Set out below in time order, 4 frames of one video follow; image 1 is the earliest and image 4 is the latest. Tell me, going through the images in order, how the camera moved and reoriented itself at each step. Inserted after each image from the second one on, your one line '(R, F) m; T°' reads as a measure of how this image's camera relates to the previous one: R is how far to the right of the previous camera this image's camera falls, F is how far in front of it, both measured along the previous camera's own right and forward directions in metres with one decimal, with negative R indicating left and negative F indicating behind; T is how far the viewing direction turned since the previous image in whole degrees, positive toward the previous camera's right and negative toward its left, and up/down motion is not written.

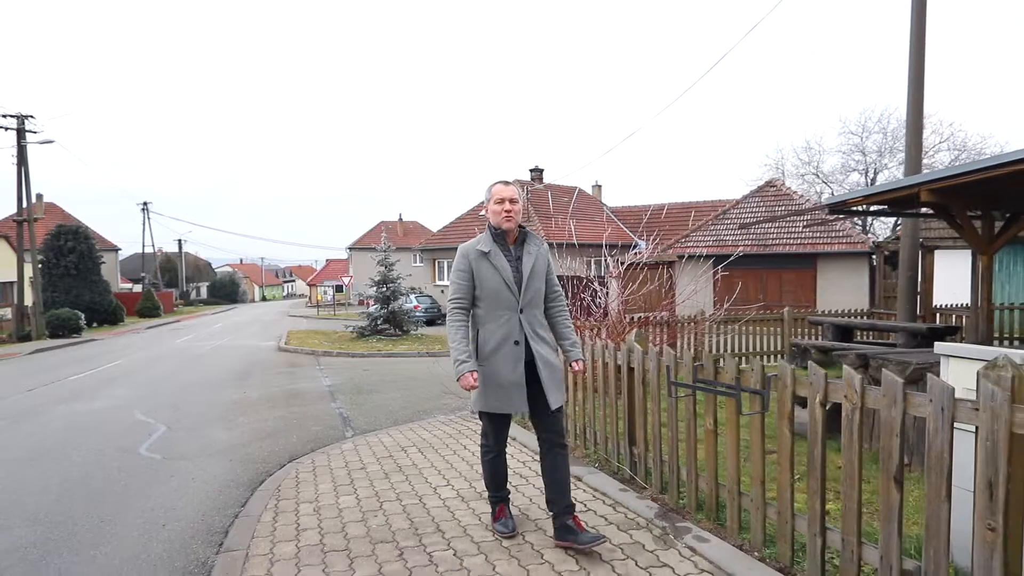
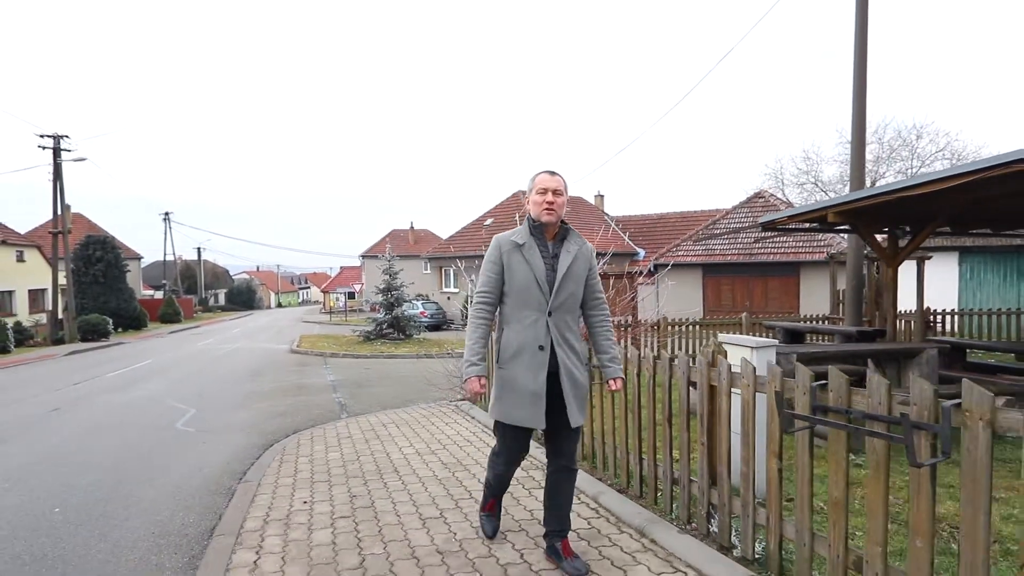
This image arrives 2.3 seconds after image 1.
(+0.7, -1.5) m; -1°
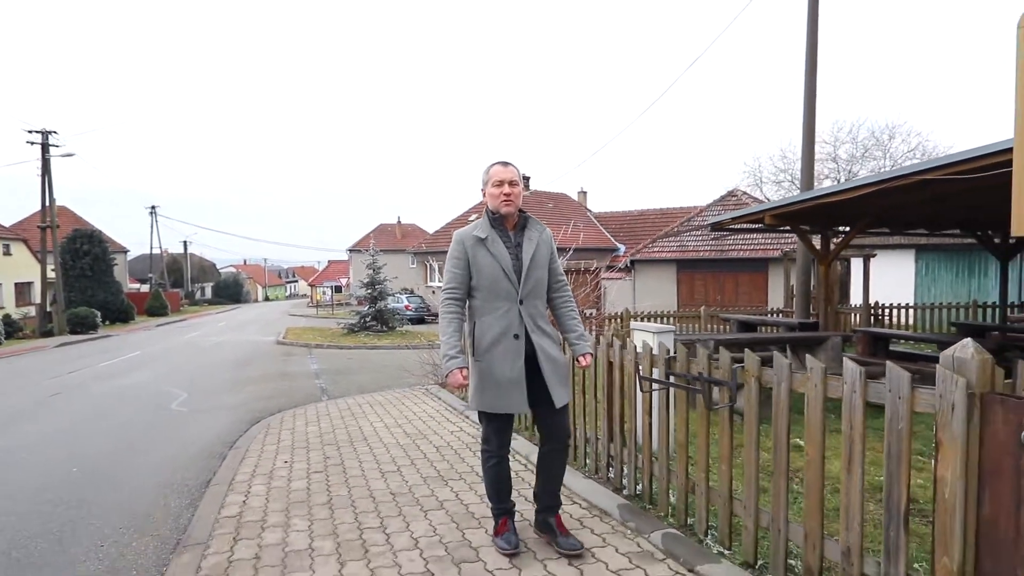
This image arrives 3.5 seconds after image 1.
(+0.4, -0.9) m; +1°
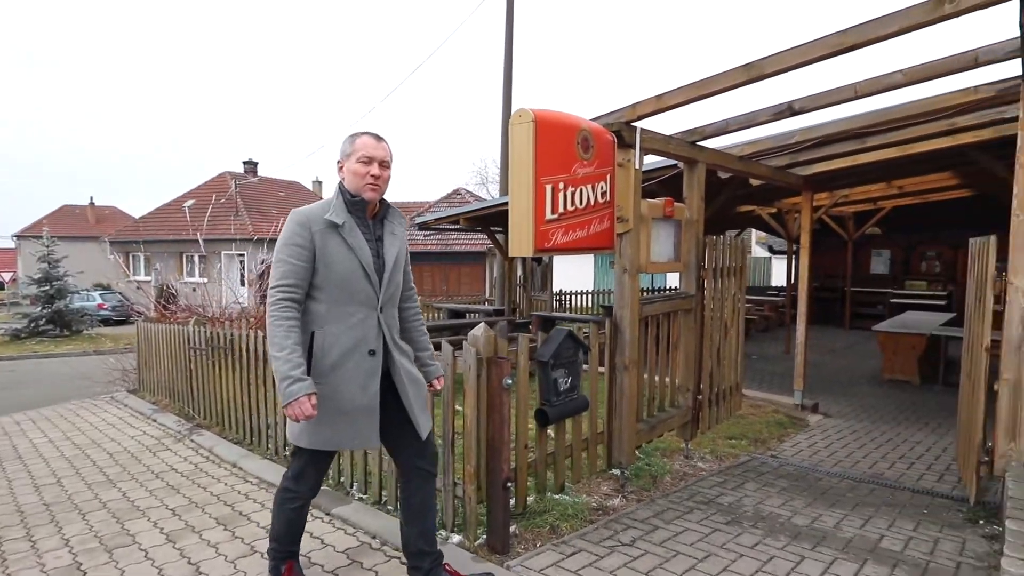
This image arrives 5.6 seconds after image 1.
(+0.5, -1.0) m; +25°
